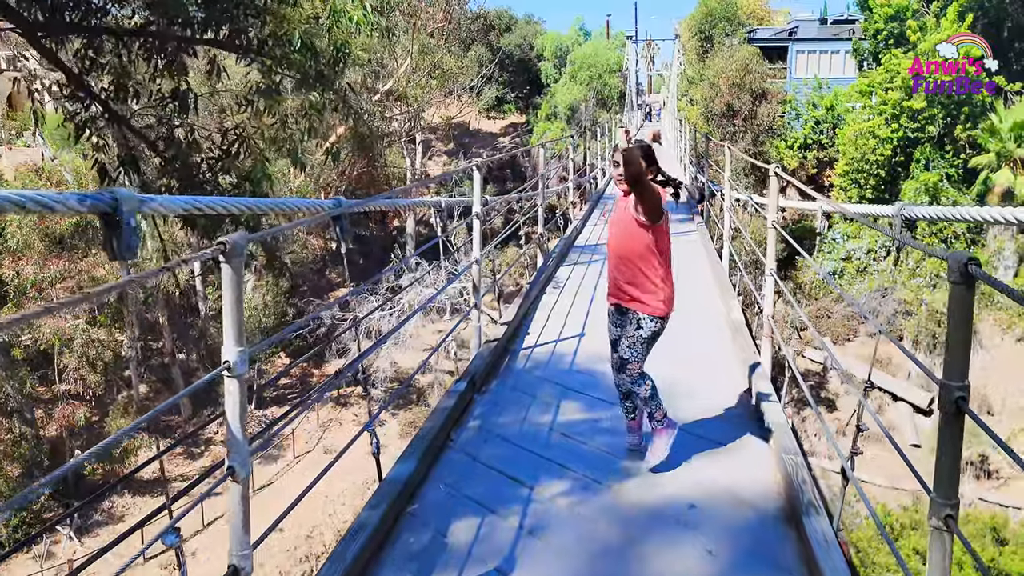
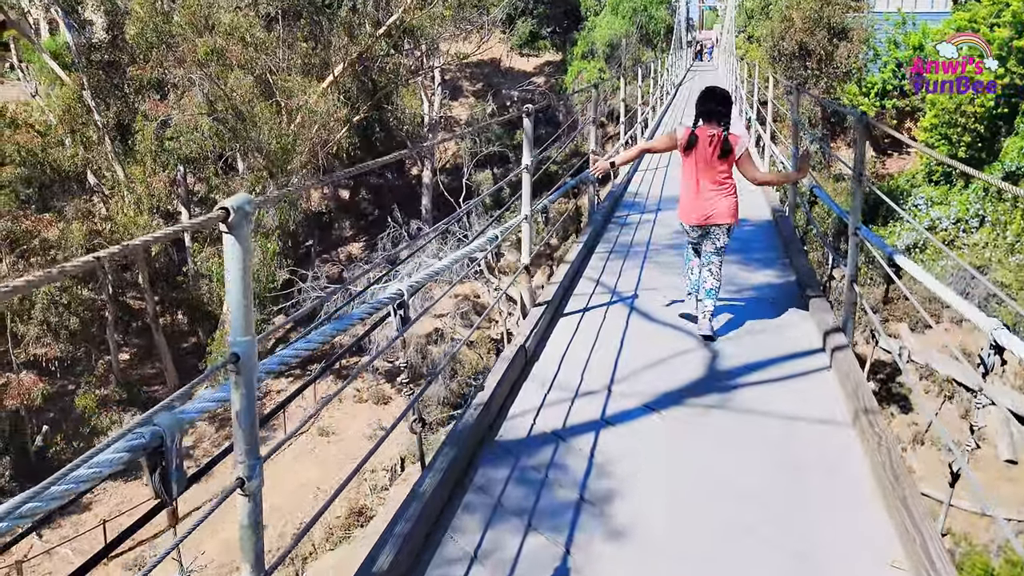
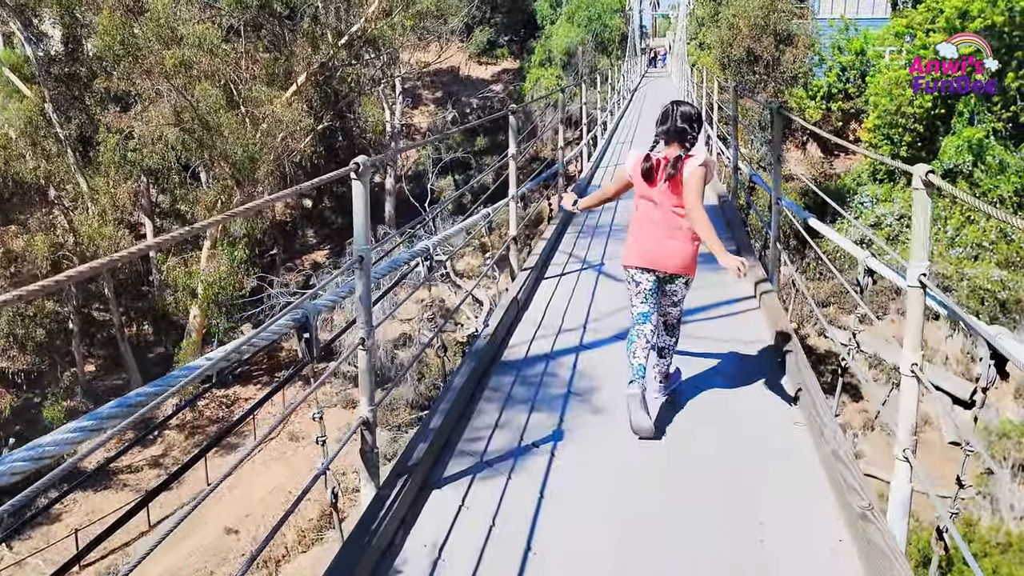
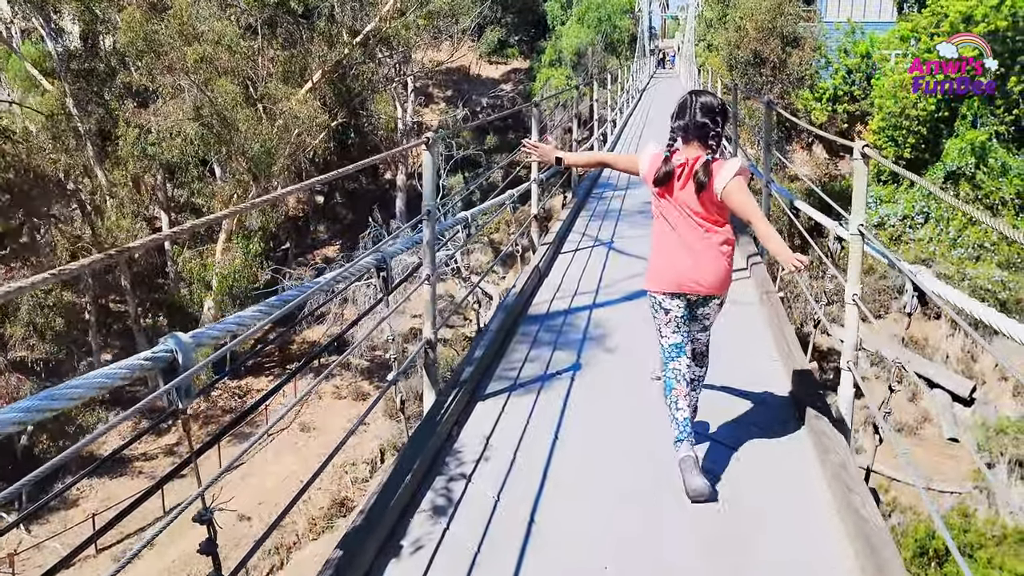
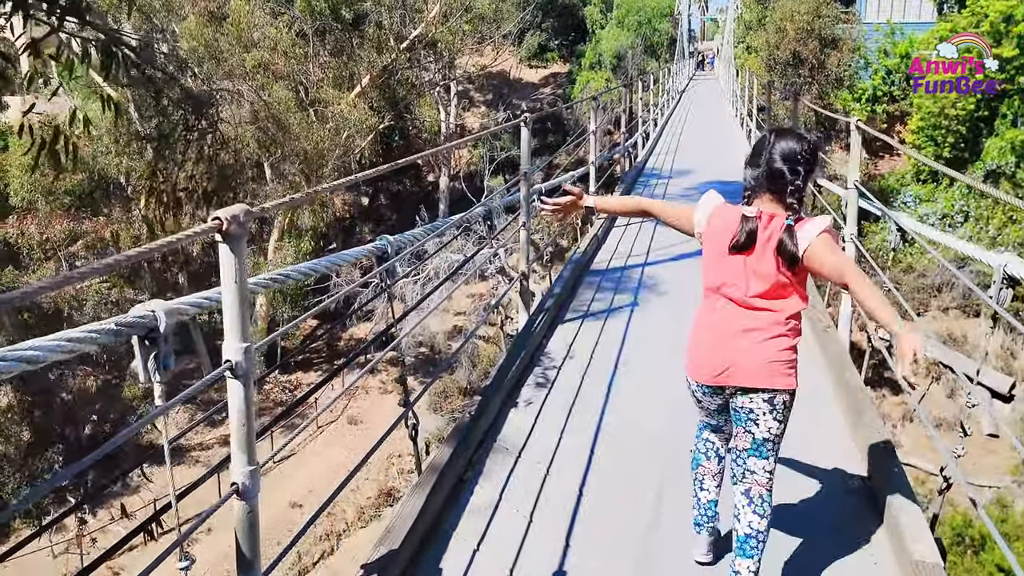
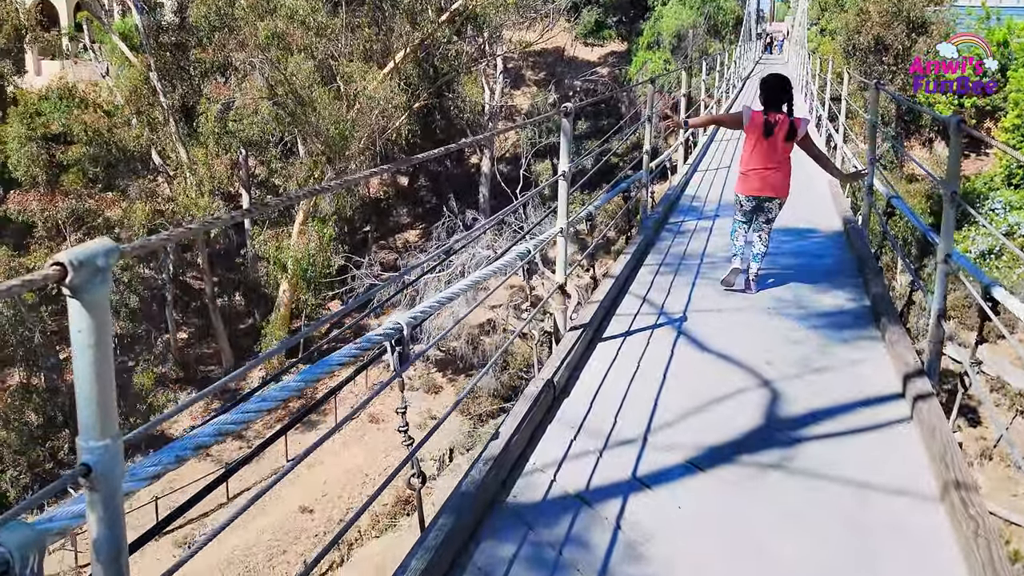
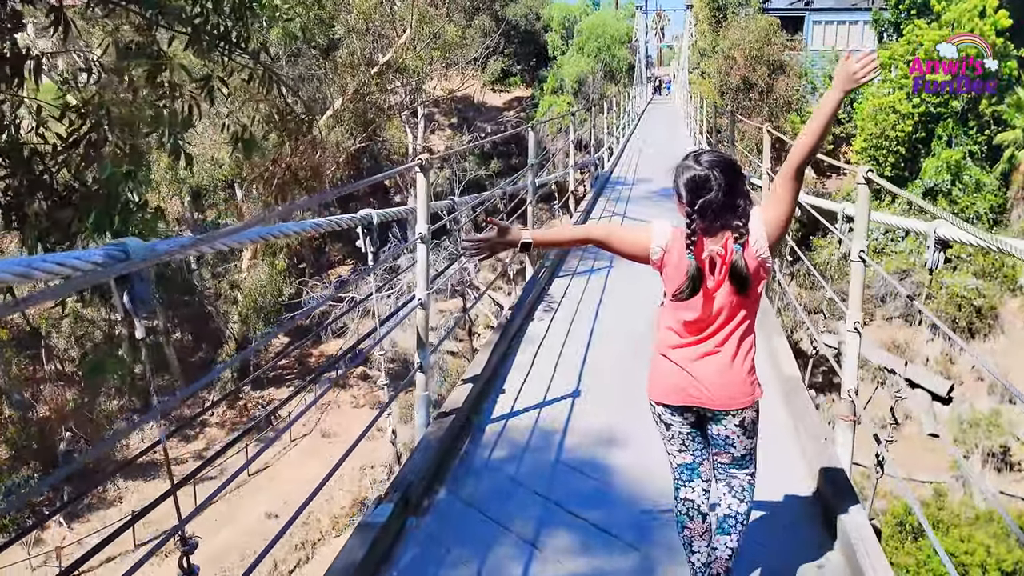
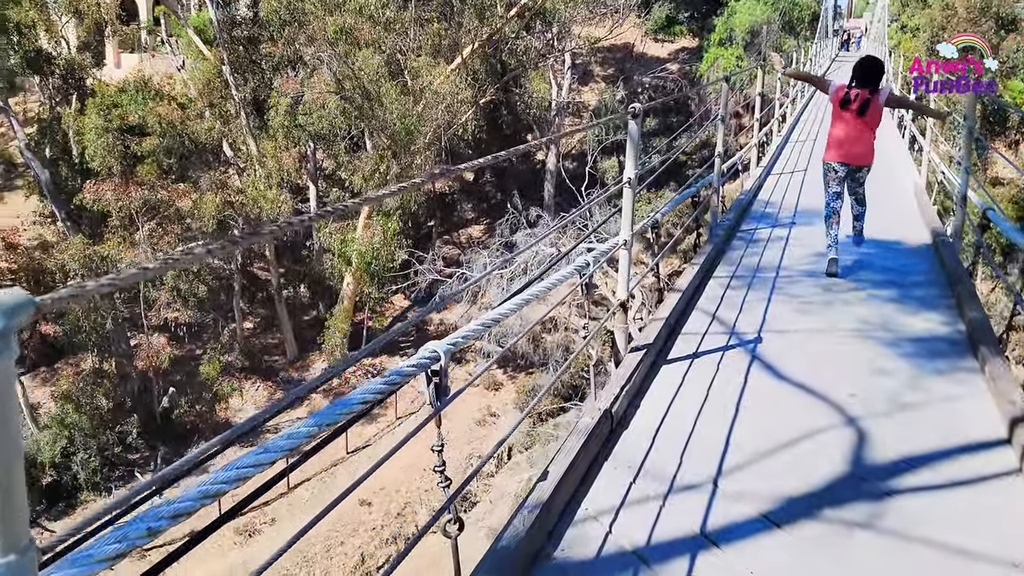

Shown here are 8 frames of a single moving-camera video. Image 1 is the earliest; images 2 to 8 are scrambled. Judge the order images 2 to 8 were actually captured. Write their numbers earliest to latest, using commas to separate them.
7, 5, 4, 3, 2, 6, 8
